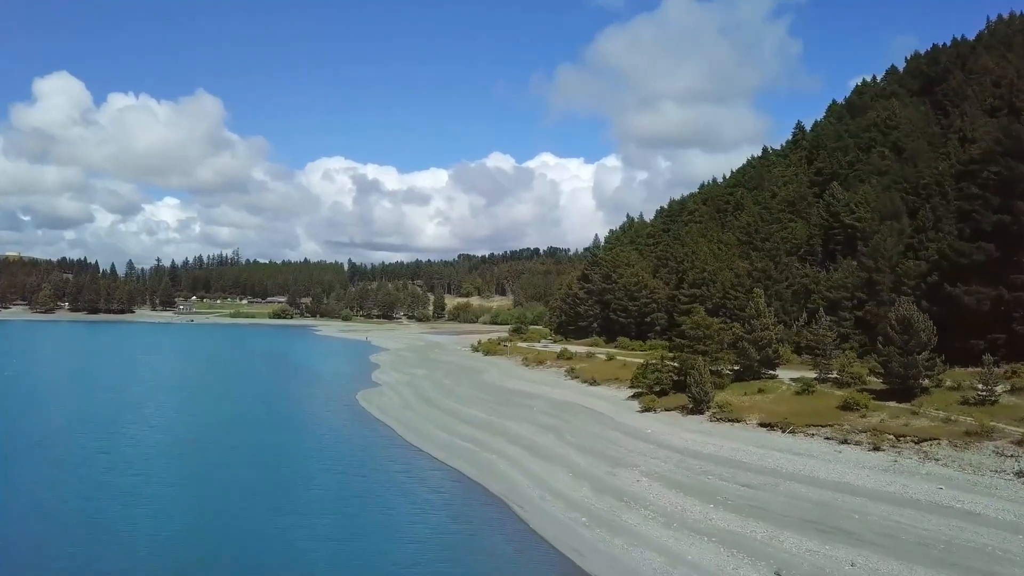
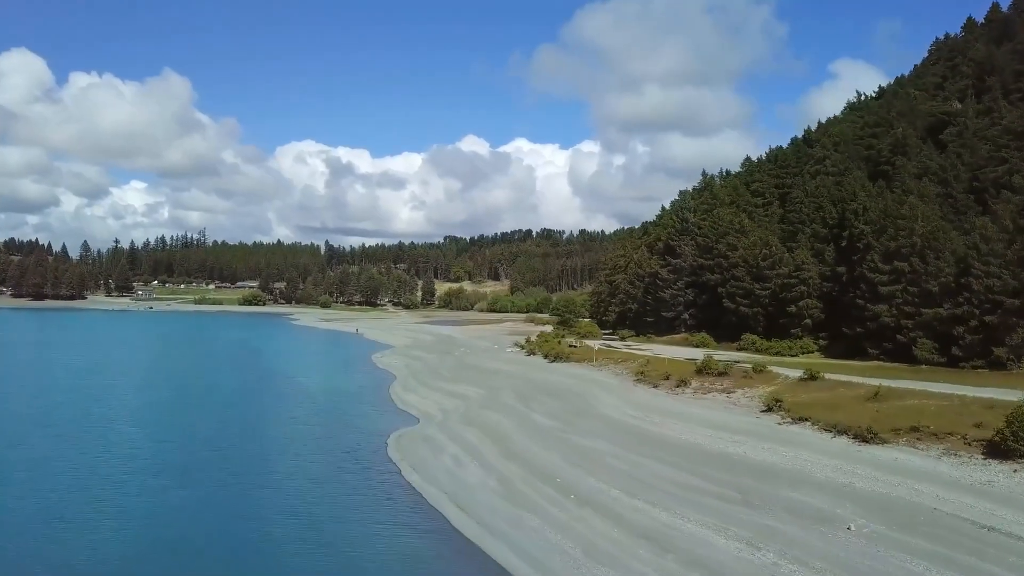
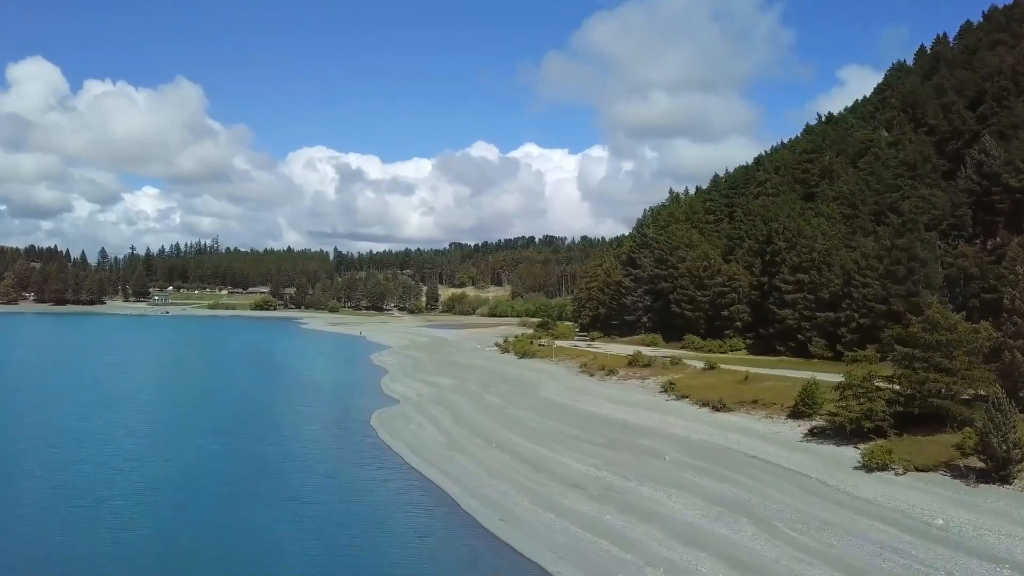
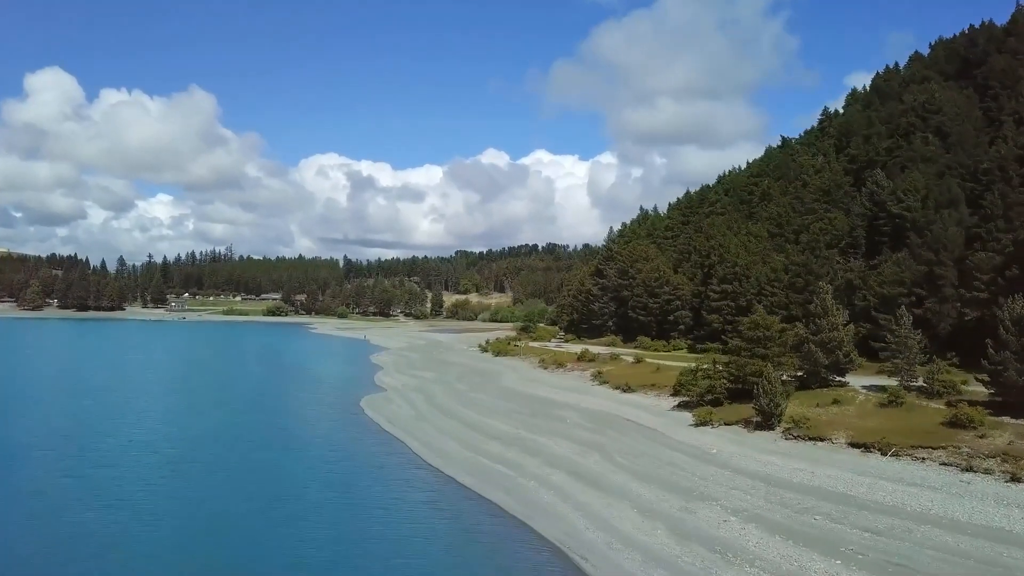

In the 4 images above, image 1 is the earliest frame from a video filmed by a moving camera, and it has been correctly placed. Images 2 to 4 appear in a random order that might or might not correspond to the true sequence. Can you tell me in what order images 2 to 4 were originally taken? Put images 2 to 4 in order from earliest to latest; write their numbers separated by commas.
4, 3, 2
